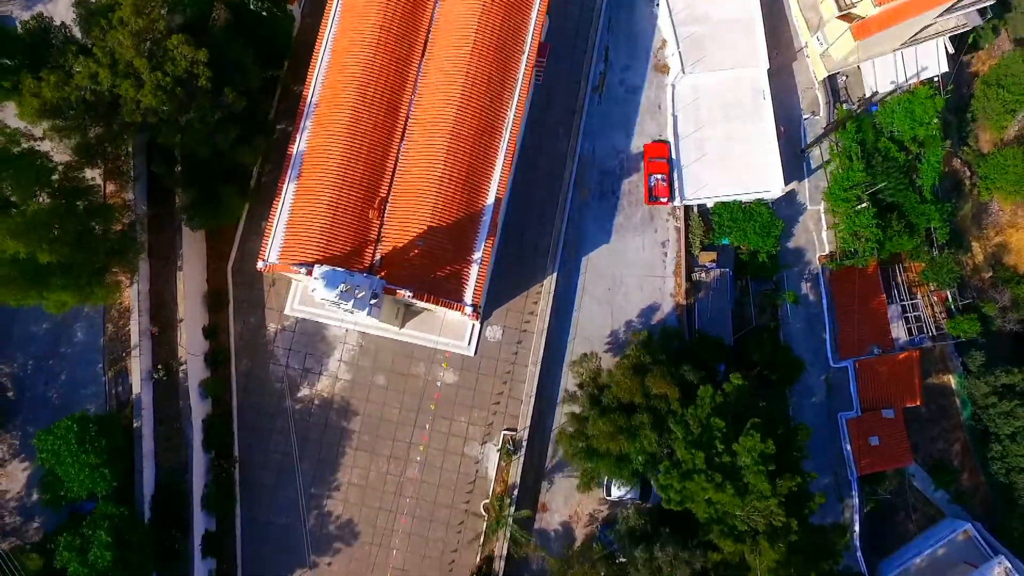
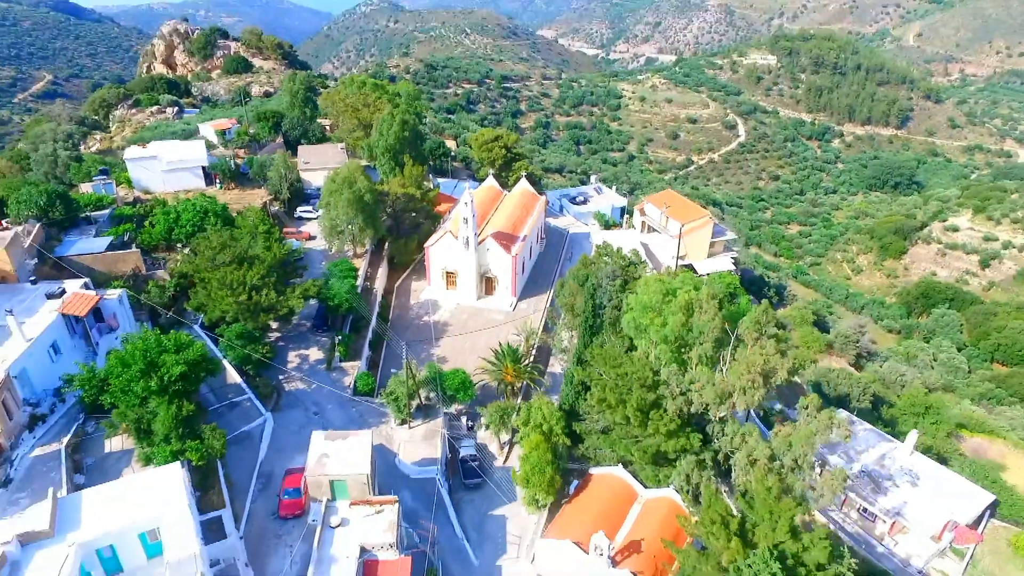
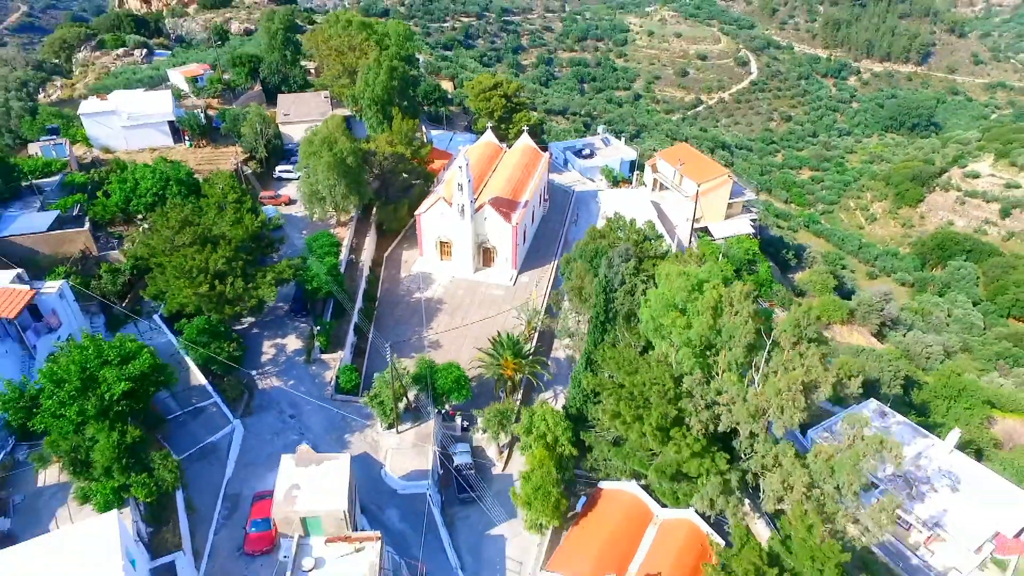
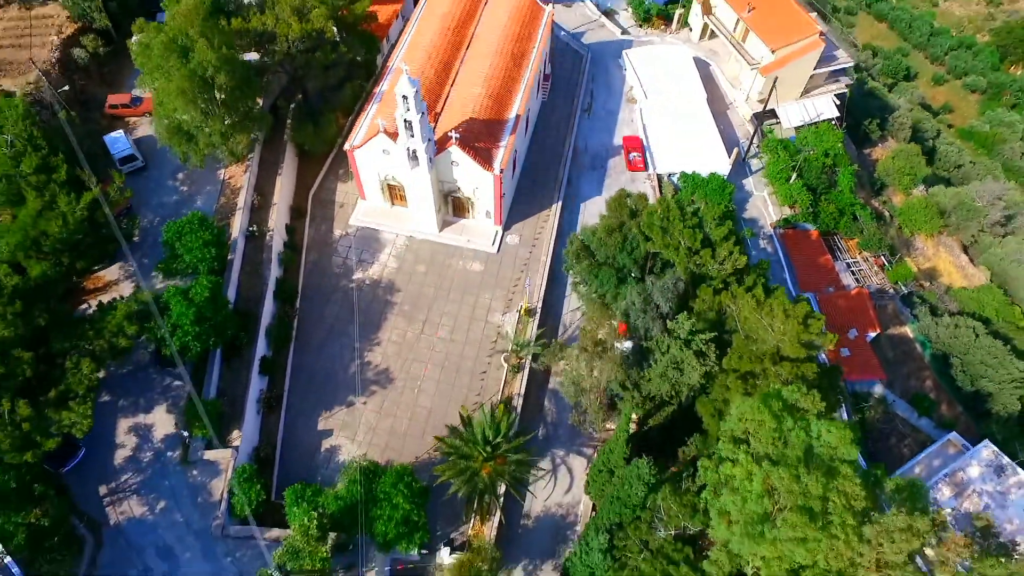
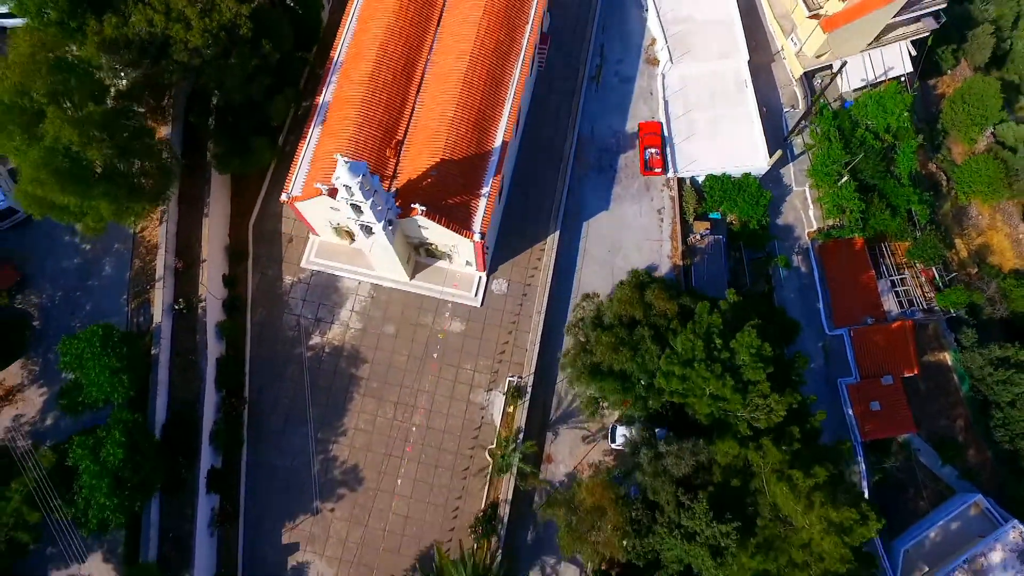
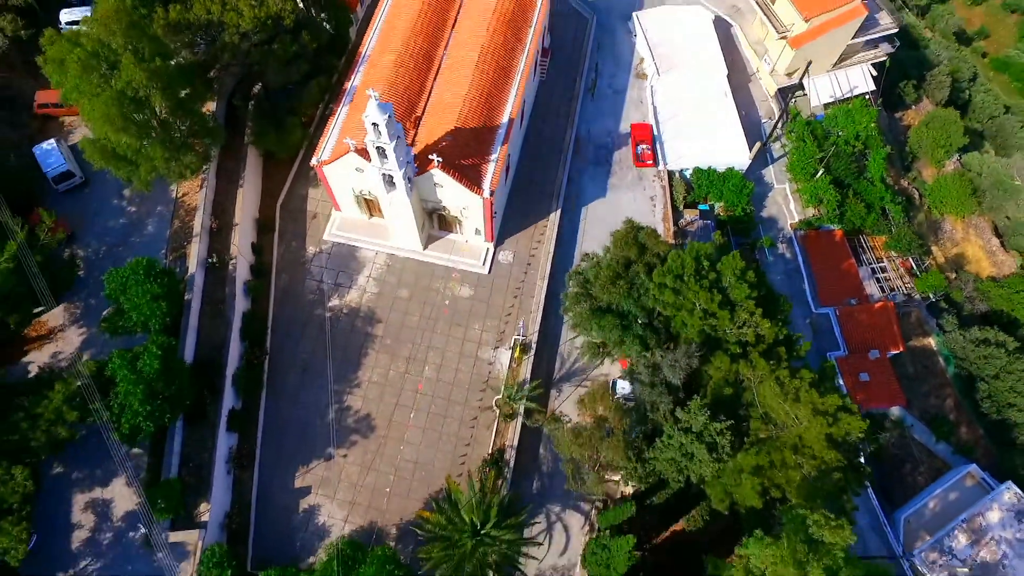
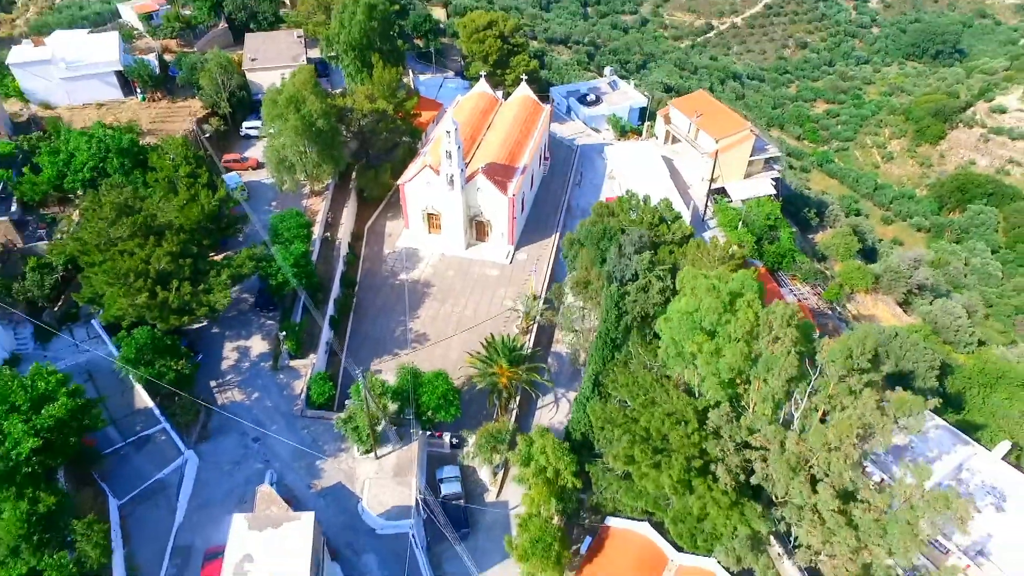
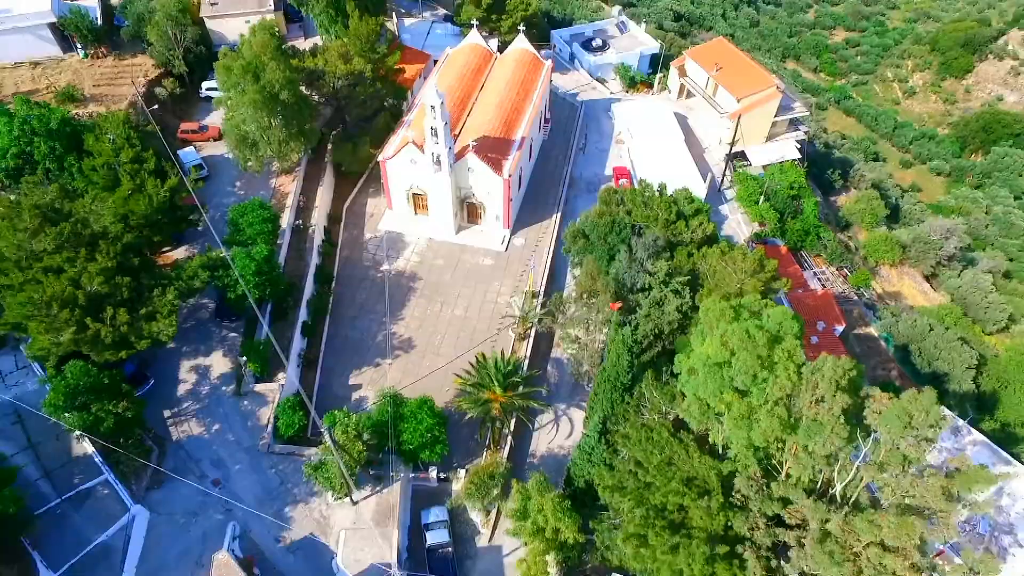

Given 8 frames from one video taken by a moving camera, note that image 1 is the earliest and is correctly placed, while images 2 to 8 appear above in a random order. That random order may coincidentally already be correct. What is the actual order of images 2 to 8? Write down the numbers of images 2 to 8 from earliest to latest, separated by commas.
5, 6, 4, 8, 7, 3, 2
